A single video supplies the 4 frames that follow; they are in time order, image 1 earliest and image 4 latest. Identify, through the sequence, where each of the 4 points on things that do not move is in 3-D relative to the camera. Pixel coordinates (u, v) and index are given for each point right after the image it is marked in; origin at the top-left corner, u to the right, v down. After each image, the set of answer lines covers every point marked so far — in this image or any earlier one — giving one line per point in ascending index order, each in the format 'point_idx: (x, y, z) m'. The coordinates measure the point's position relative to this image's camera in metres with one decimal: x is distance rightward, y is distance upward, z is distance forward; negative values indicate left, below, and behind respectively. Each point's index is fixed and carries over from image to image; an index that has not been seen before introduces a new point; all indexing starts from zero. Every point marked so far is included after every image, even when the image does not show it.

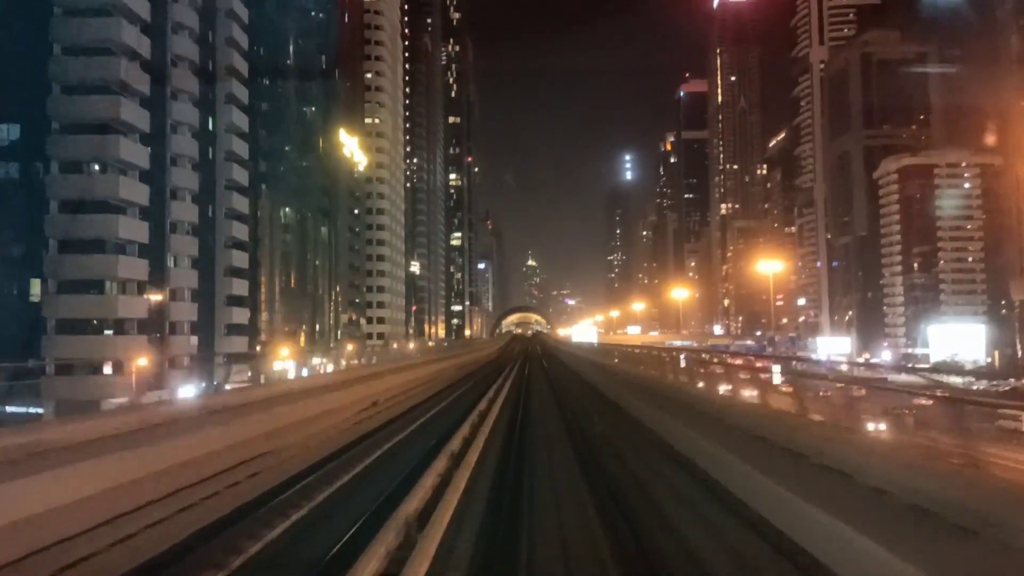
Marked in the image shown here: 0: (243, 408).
0: (-4.2, -1.9, +12.7) m
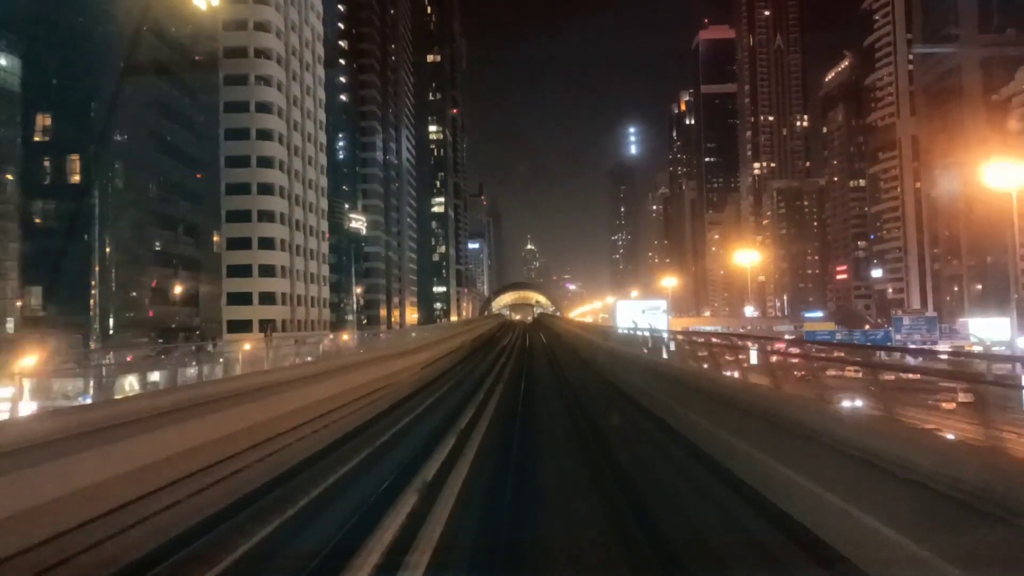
0: (-4.3, -1.6, +10.3) m
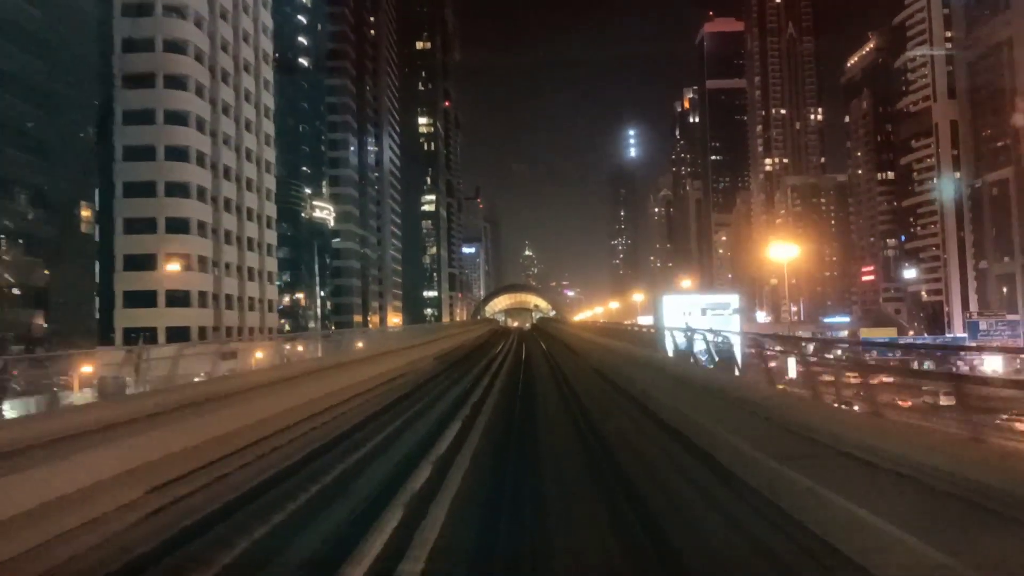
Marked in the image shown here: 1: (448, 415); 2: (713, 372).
0: (-4.3, -1.7, +9.5) m
1: (-1.4, -3.0, +18.6) m
2: (+4.5, -1.9, +18.8) m
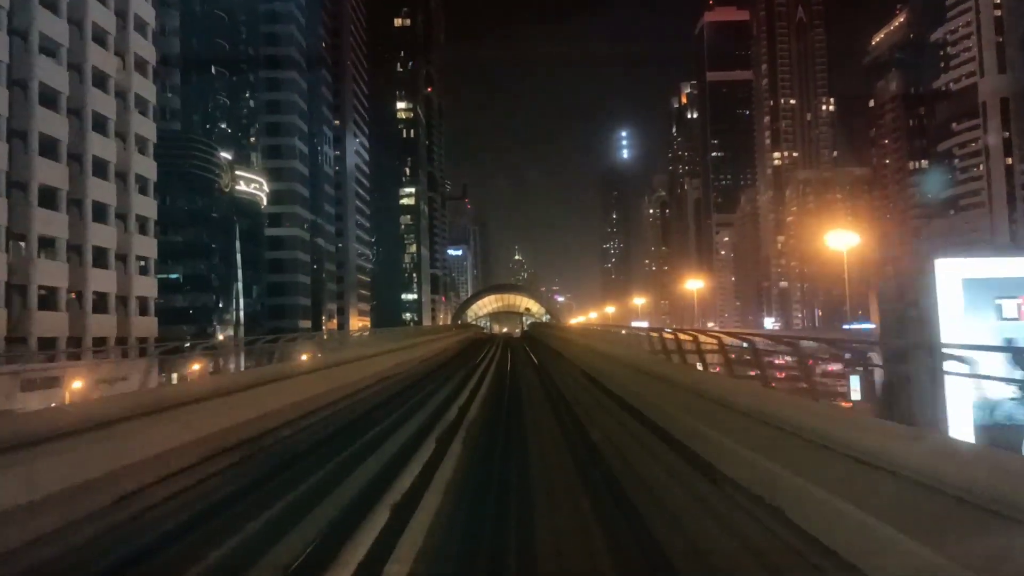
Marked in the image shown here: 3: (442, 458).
0: (-4.4, -1.7, +8.4) m
1: (-1.7, -3.1, +17.5) m
2: (+4.2, -2.0, +17.9) m
3: (-1.0, -2.8, +12.2) m
